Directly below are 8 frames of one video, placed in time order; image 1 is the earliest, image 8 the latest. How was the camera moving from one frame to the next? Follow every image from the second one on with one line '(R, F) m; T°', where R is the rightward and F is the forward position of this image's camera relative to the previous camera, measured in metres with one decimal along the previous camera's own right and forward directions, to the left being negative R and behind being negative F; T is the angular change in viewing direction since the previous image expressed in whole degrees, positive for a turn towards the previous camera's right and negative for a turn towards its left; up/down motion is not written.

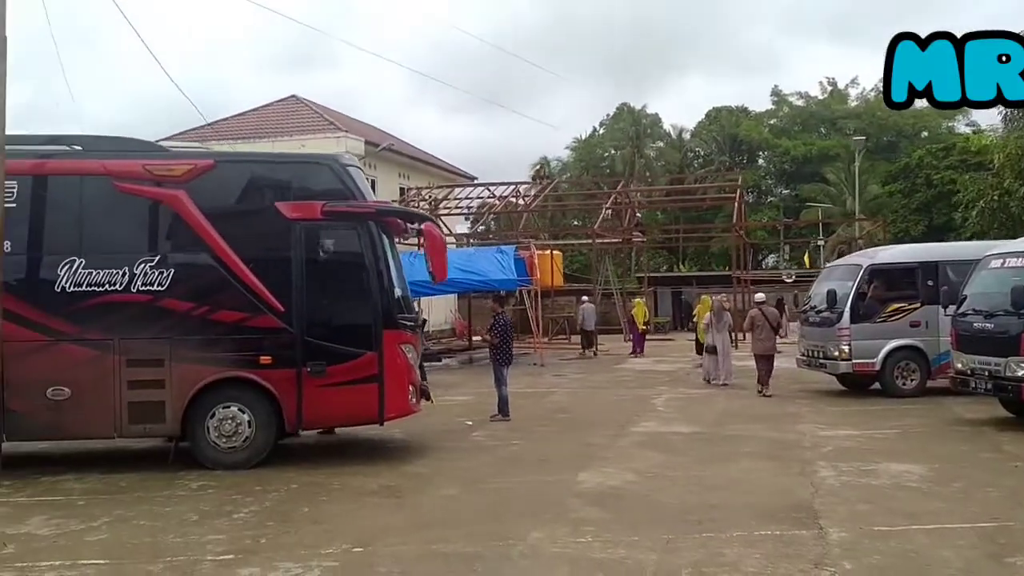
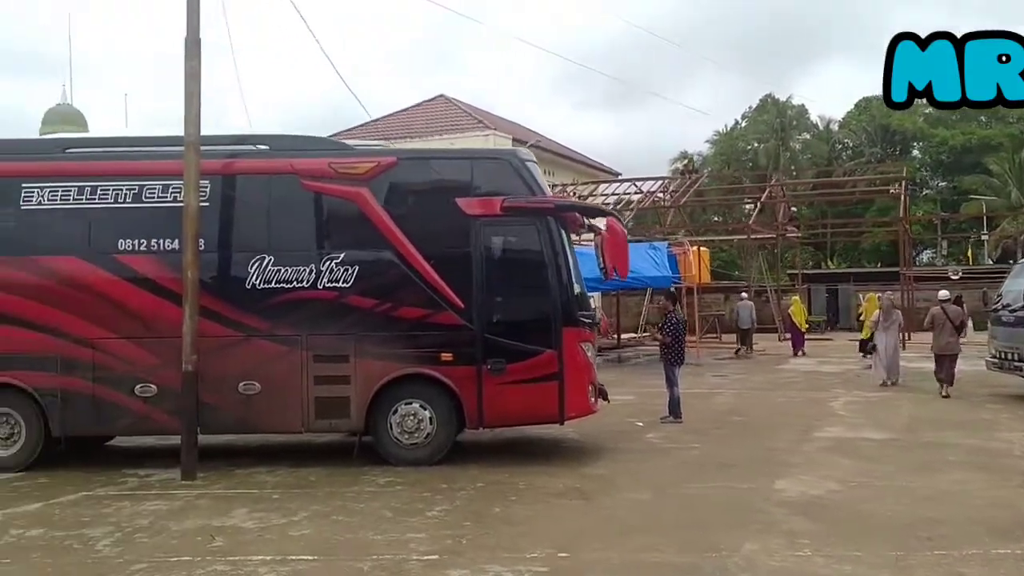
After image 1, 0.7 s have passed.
(-0.6, +0.3) m; -8°
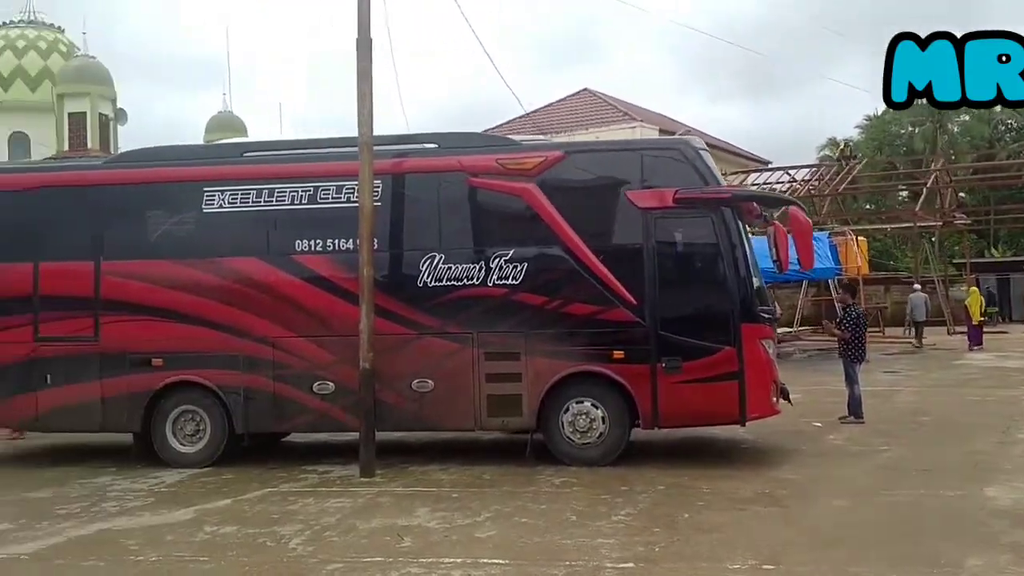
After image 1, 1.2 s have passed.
(-0.4, +0.2) m; -8°
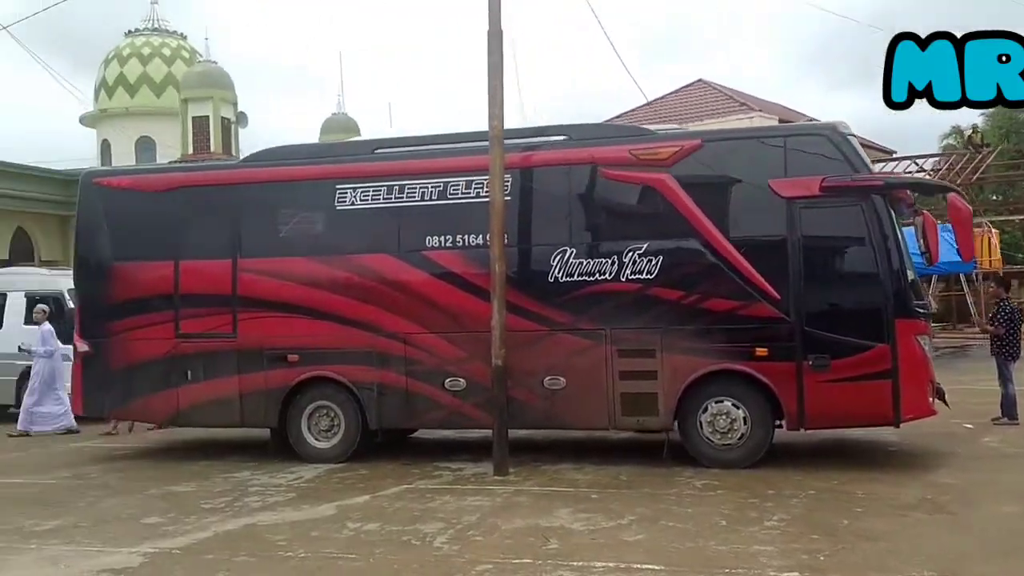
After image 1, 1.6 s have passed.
(-0.3, +0.2) m; -6°
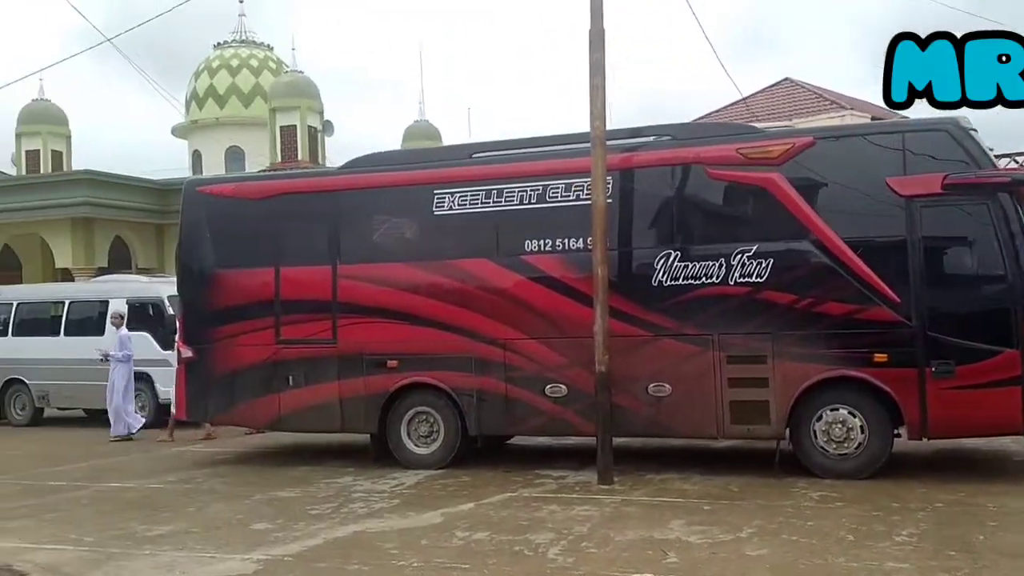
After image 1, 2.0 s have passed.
(-0.3, +0.2) m; -4°
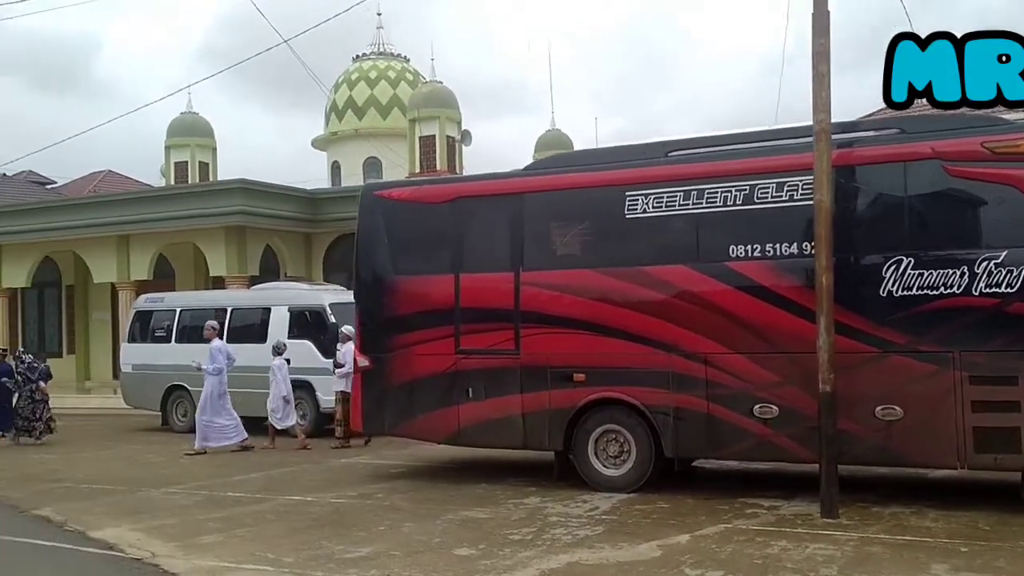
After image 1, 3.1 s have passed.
(-0.9, +0.7) m; -7°
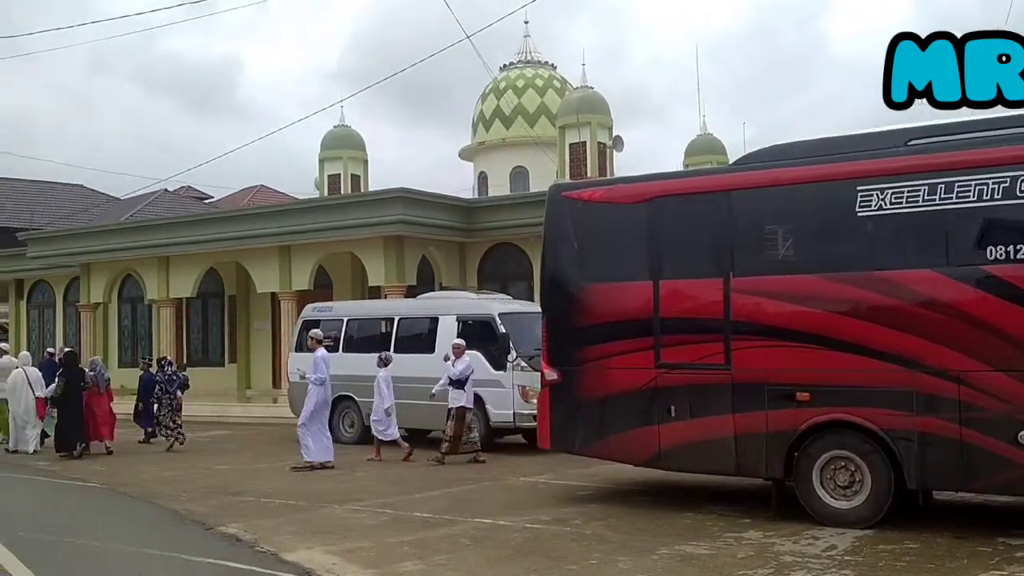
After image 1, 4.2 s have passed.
(-0.8, +0.8) m; -8°
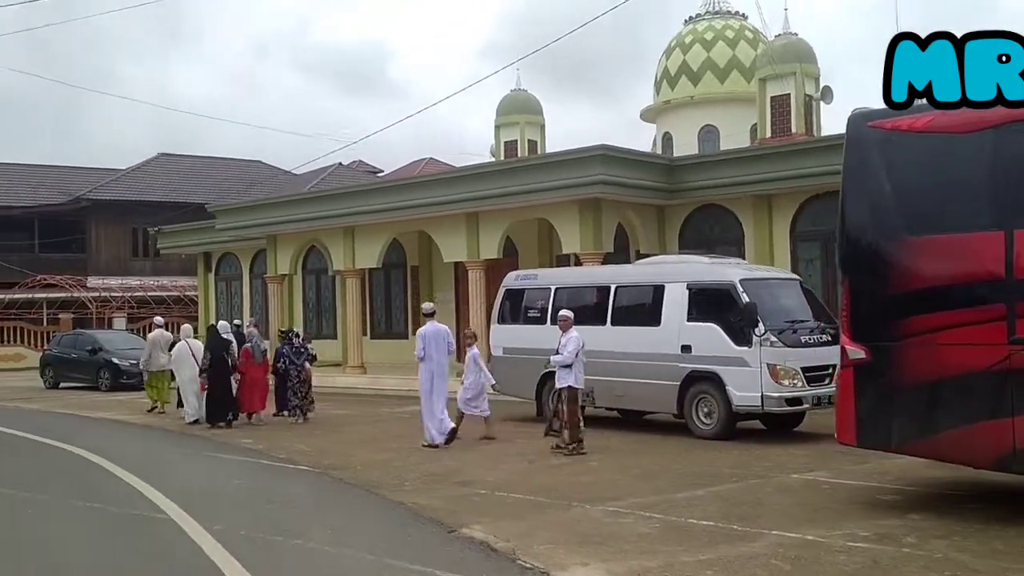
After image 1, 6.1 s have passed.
(-1.2, +1.7) m; -9°
